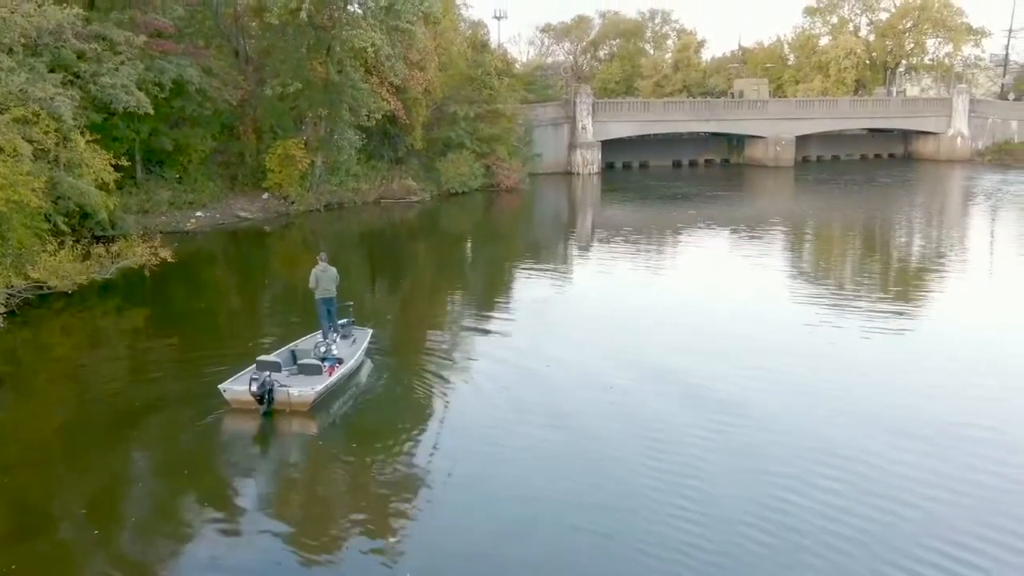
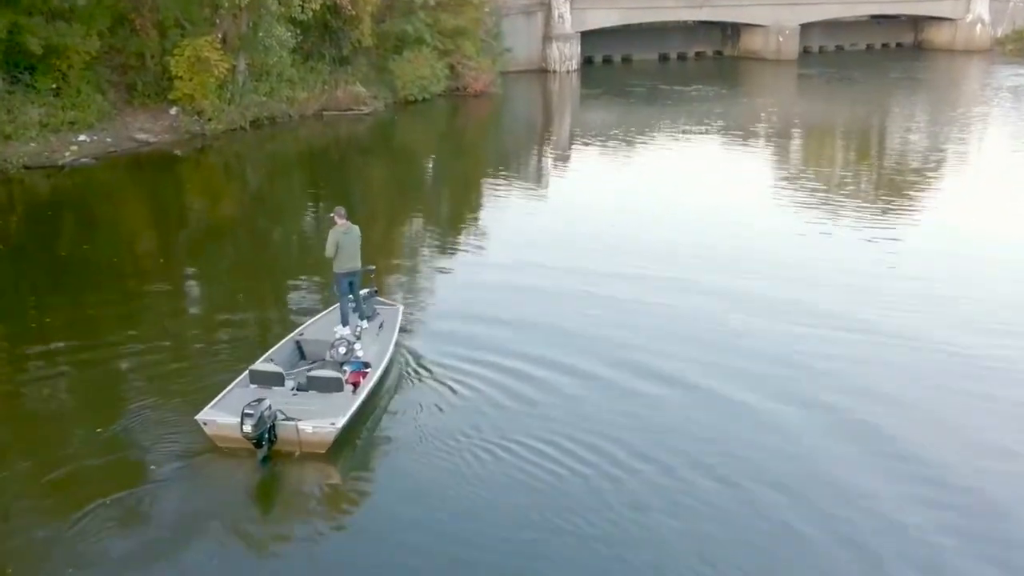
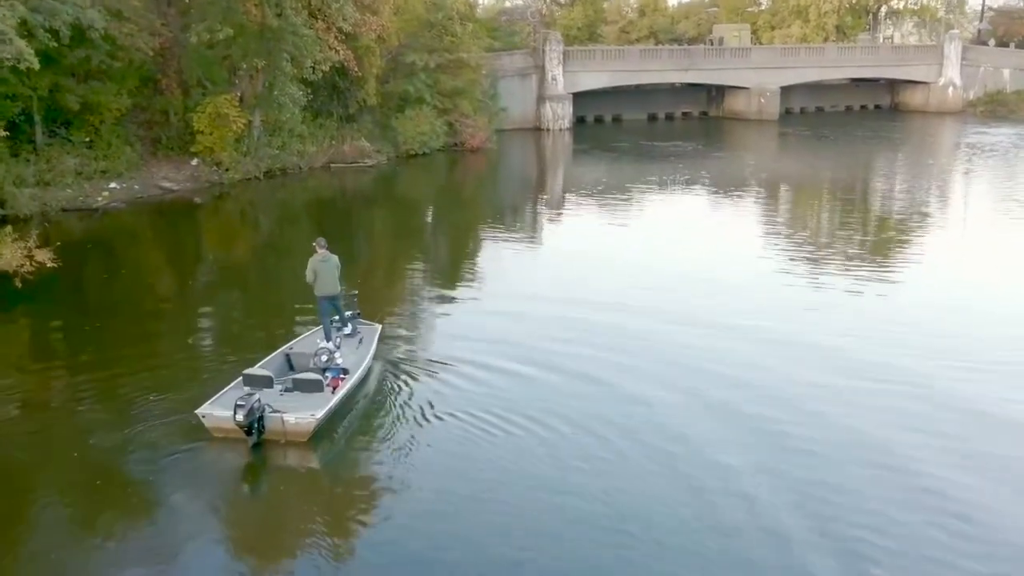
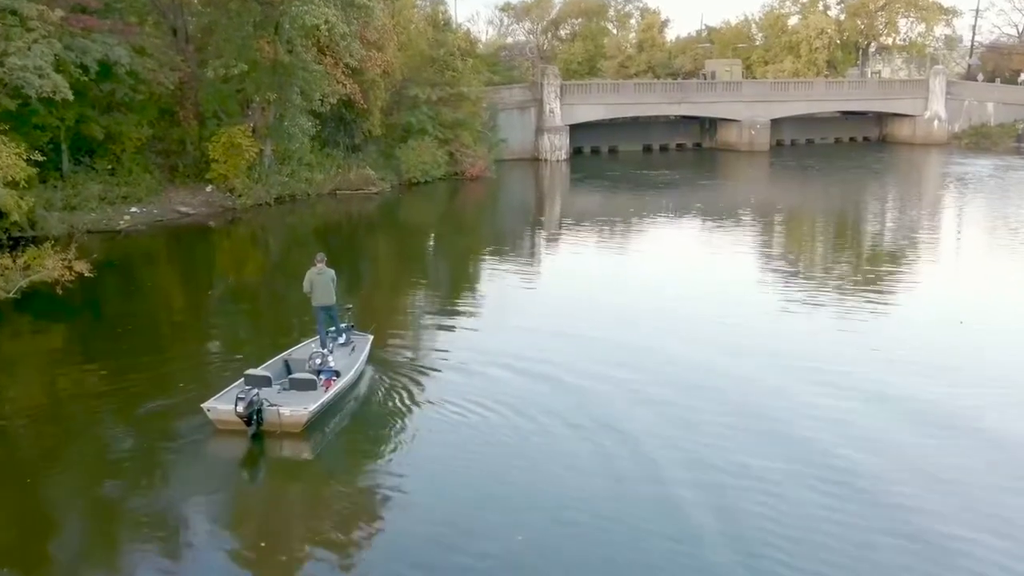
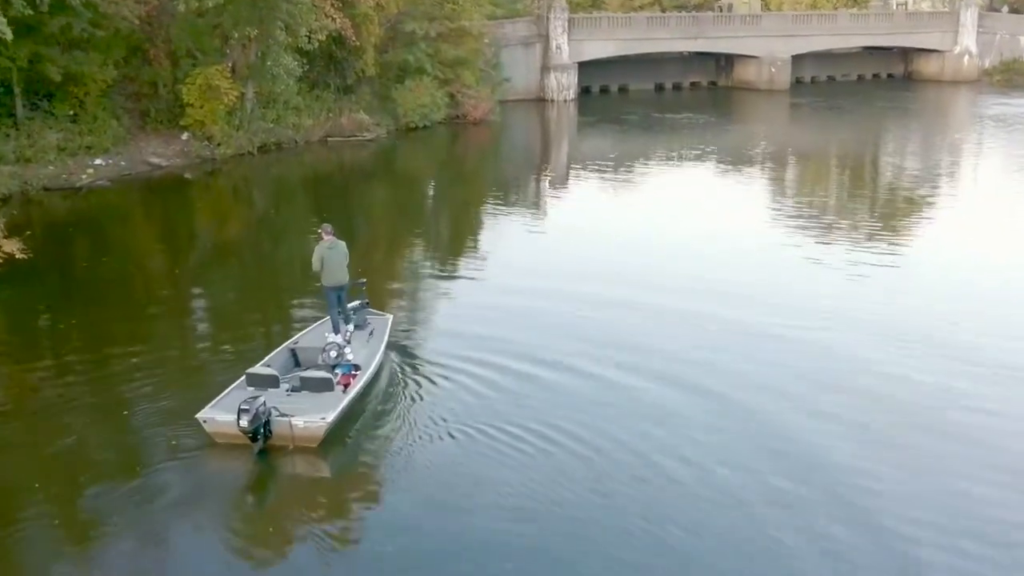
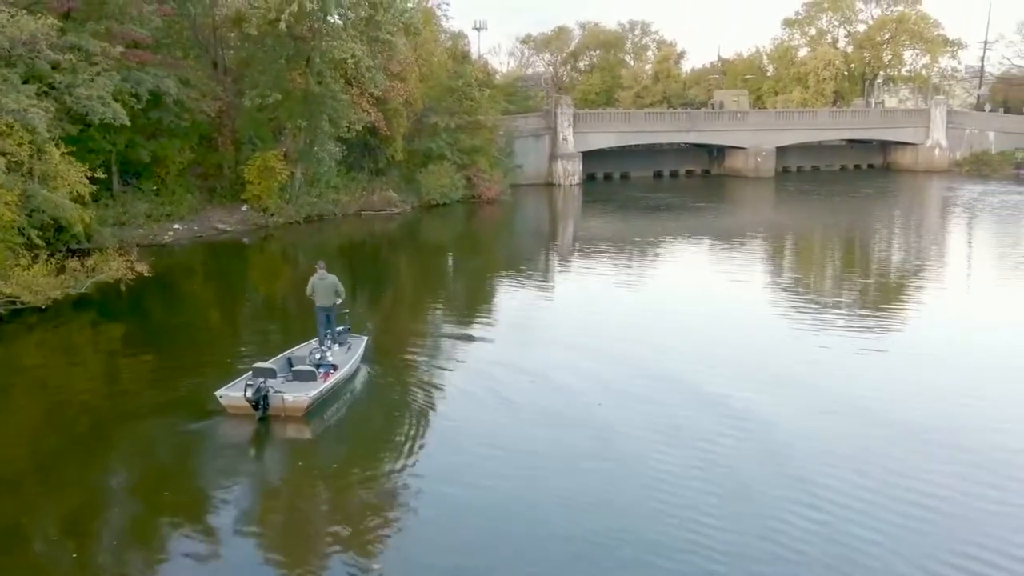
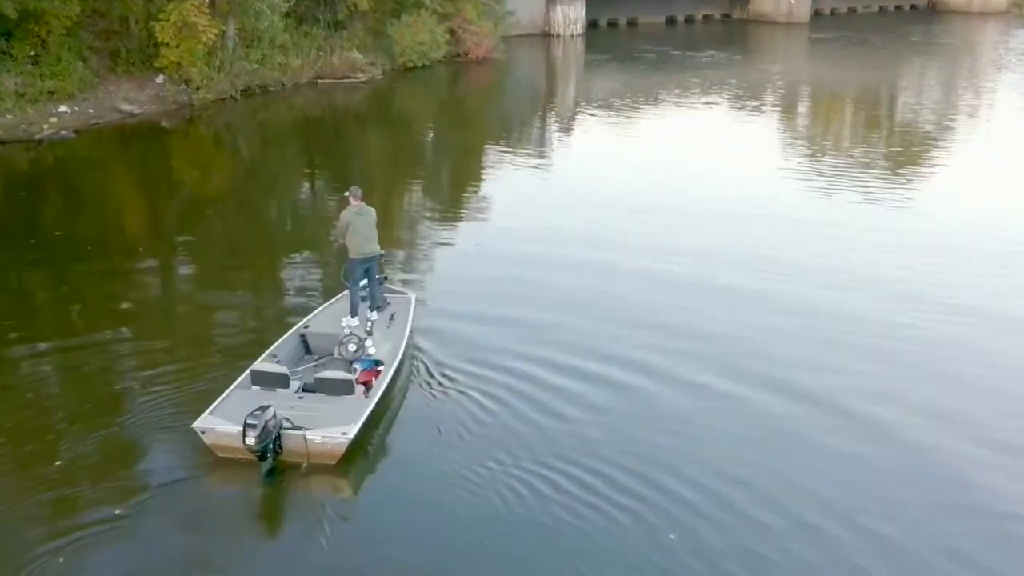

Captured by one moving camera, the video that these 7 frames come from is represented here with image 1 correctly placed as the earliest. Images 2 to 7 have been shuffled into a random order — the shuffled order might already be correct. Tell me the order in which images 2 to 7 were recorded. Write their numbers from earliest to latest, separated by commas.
6, 4, 3, 5, 2, 7
